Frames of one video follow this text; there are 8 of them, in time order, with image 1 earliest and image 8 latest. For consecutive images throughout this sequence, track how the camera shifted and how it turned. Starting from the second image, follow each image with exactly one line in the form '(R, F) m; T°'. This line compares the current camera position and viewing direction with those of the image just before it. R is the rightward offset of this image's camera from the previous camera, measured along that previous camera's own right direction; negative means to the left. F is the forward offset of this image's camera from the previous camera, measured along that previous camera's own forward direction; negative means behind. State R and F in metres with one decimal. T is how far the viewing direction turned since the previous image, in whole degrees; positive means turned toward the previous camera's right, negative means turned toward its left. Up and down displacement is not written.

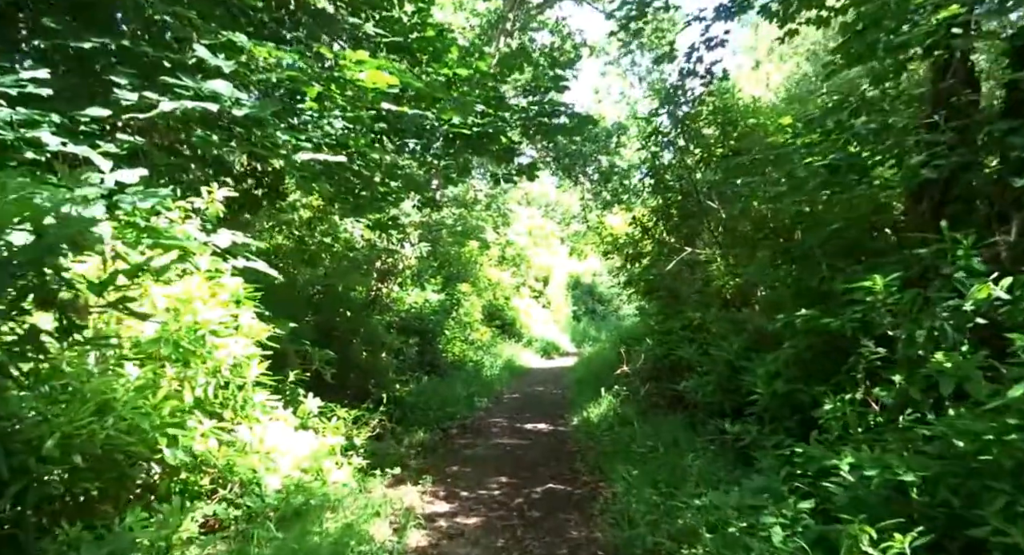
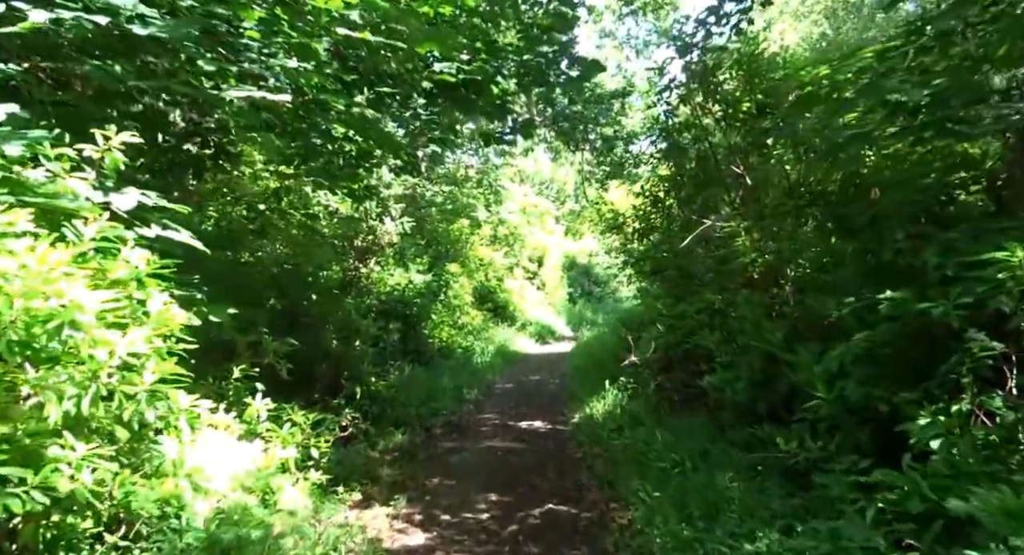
(0.0, +1.3) m; +1°
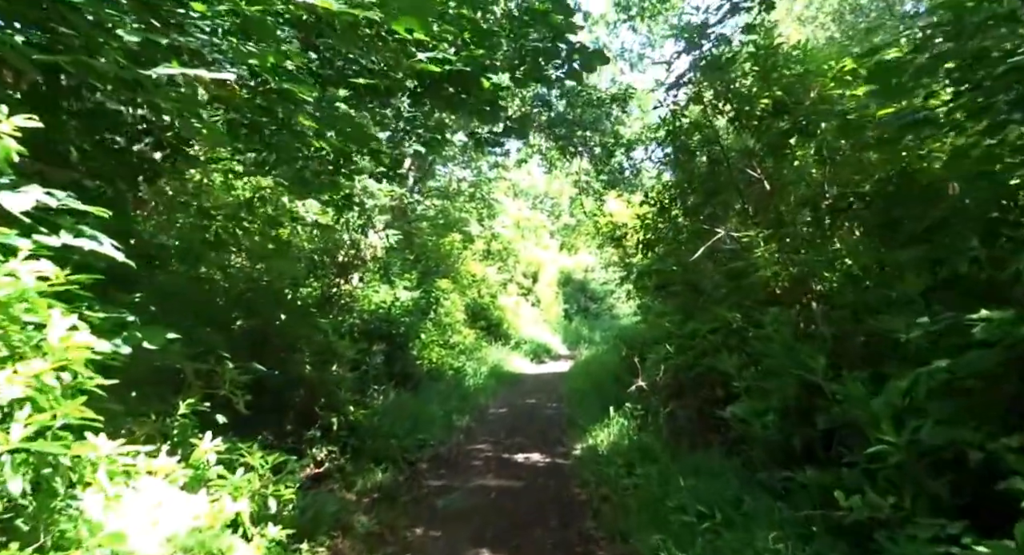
(0.0, +0.8) m; 0°
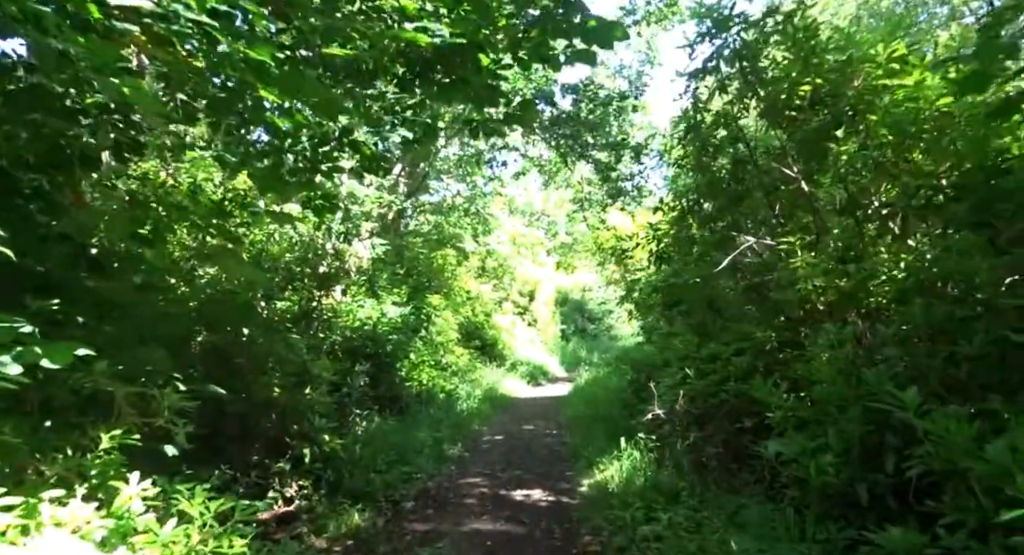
(-0.1, +0.9) m; 0°
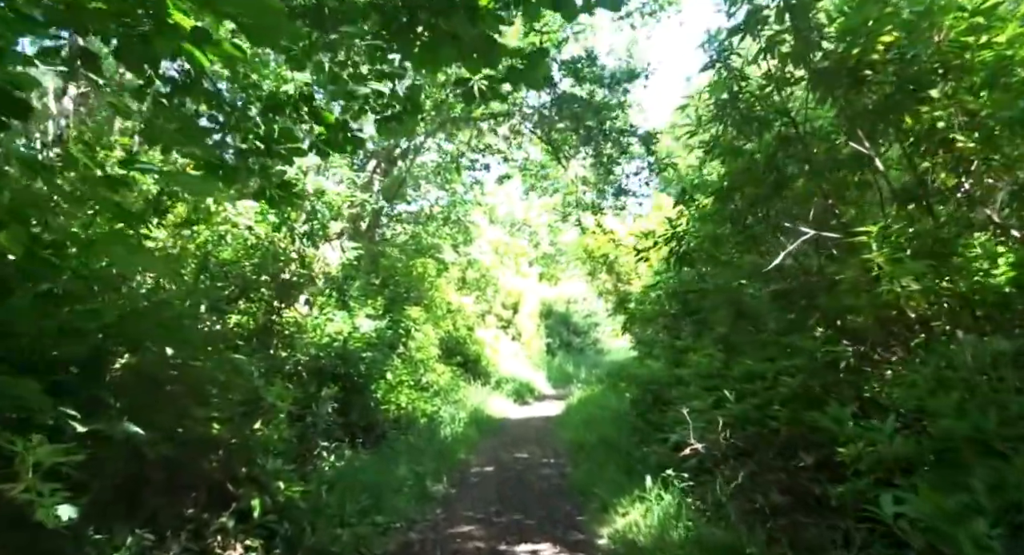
(-0.2, +1.3) m; +2°
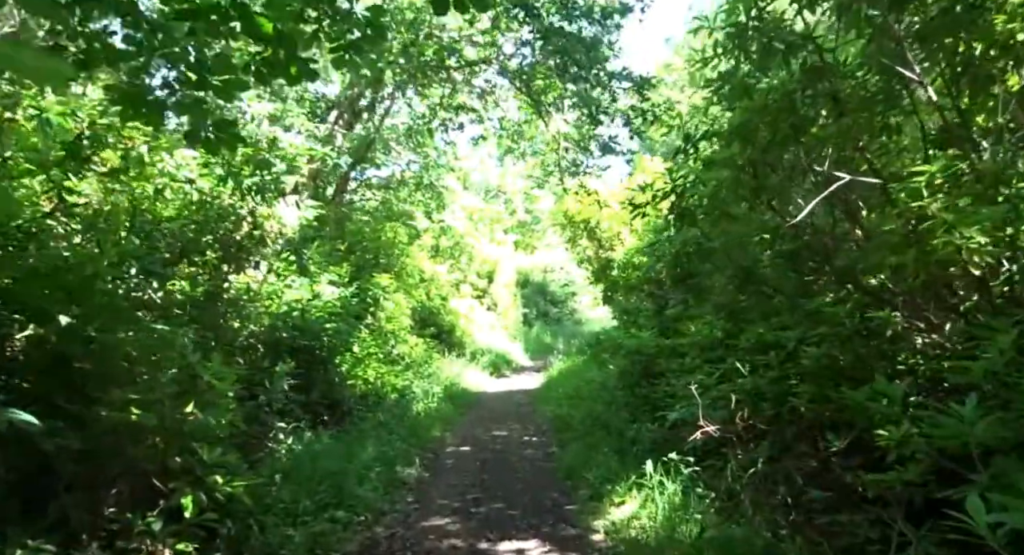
(0.0, +0.8) m; +2°
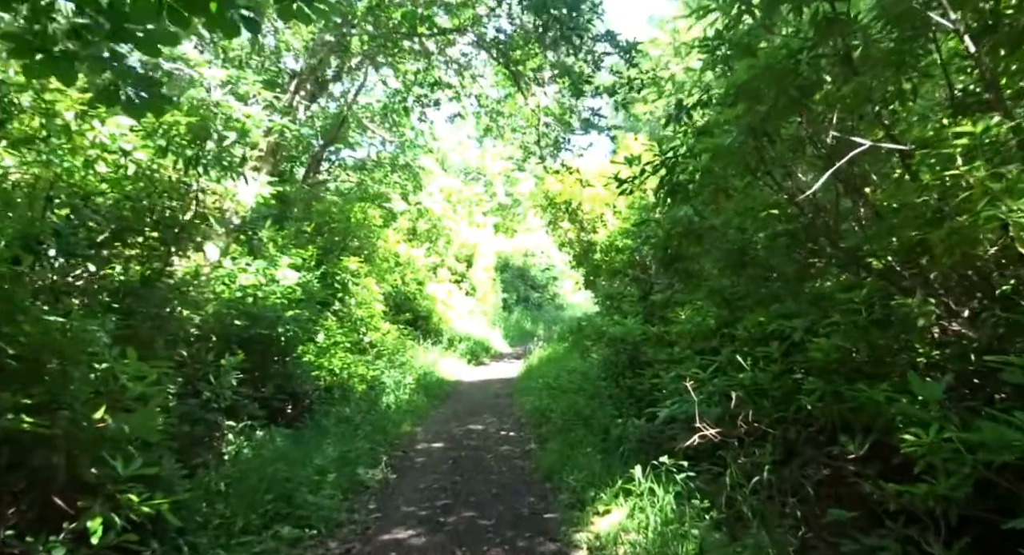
(+0.1, +0.6) m; +1°
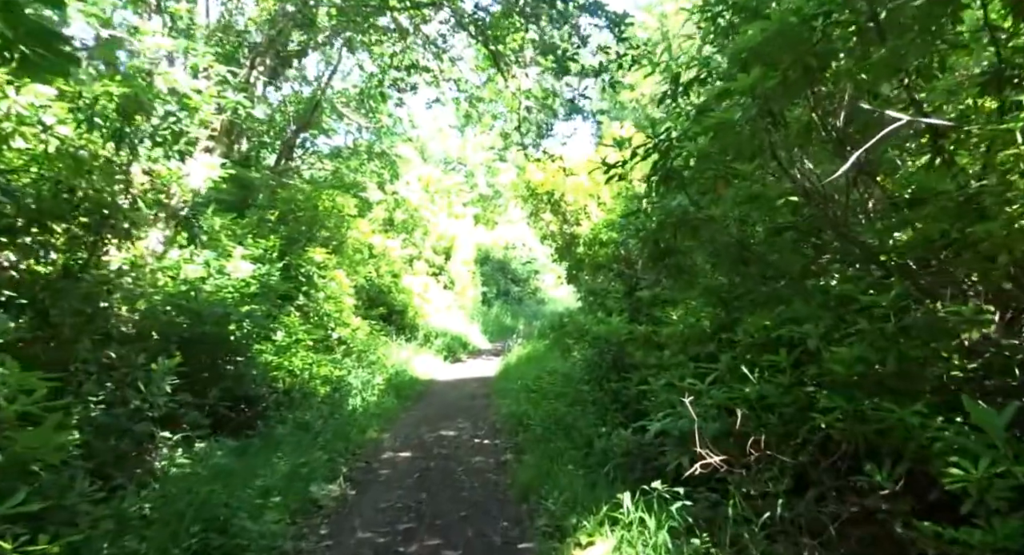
(+0.1, +0.7) m; +1°
